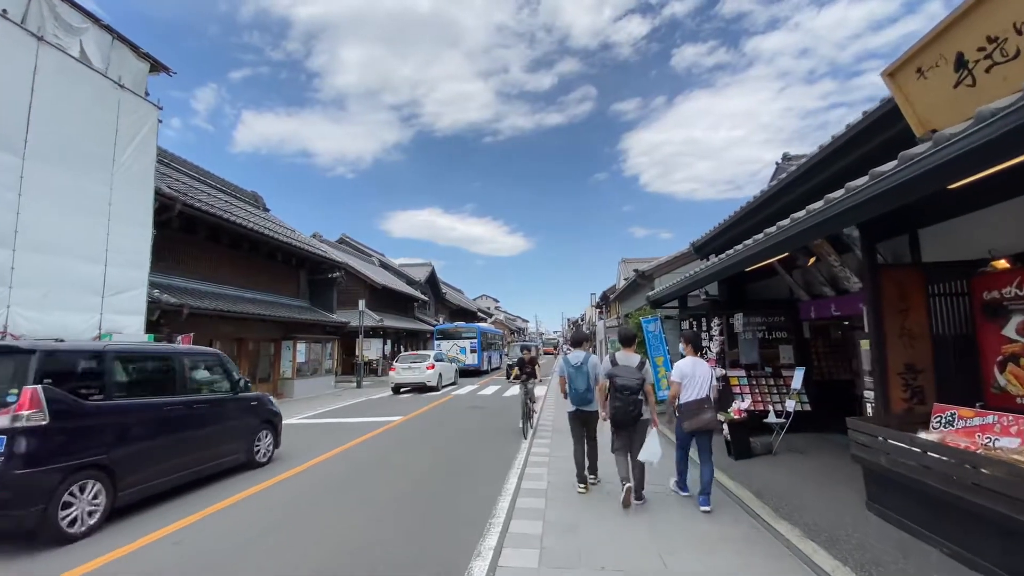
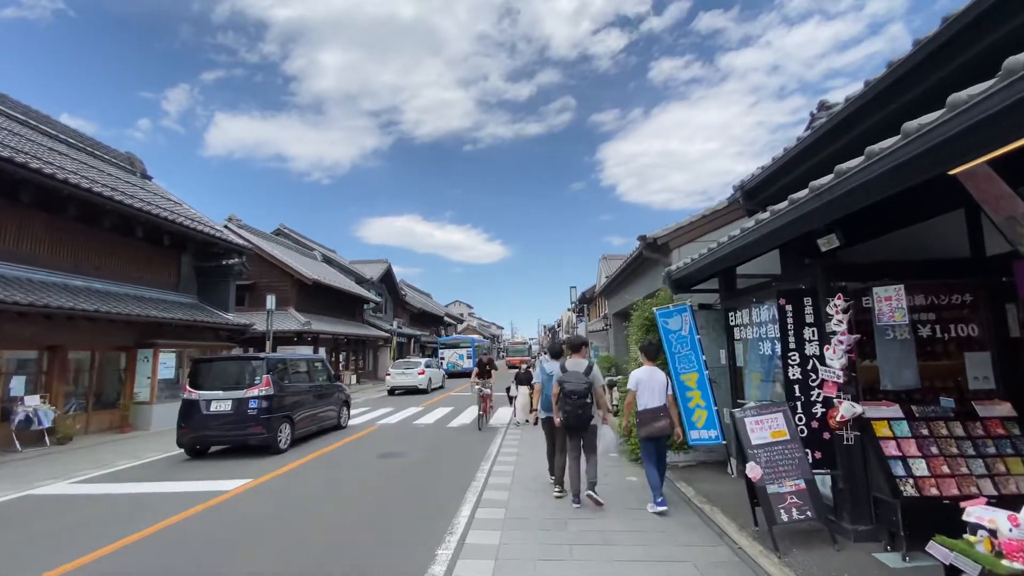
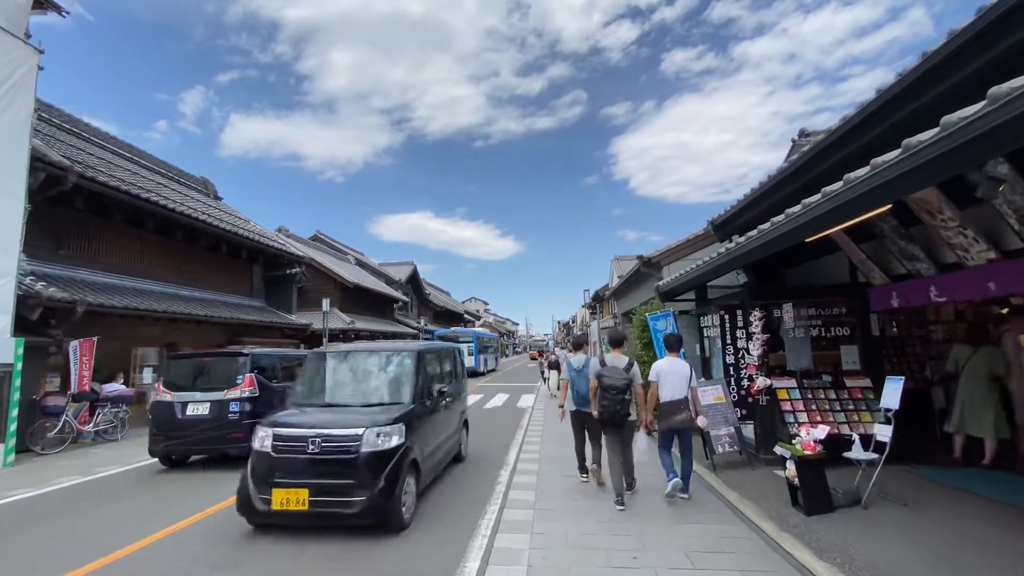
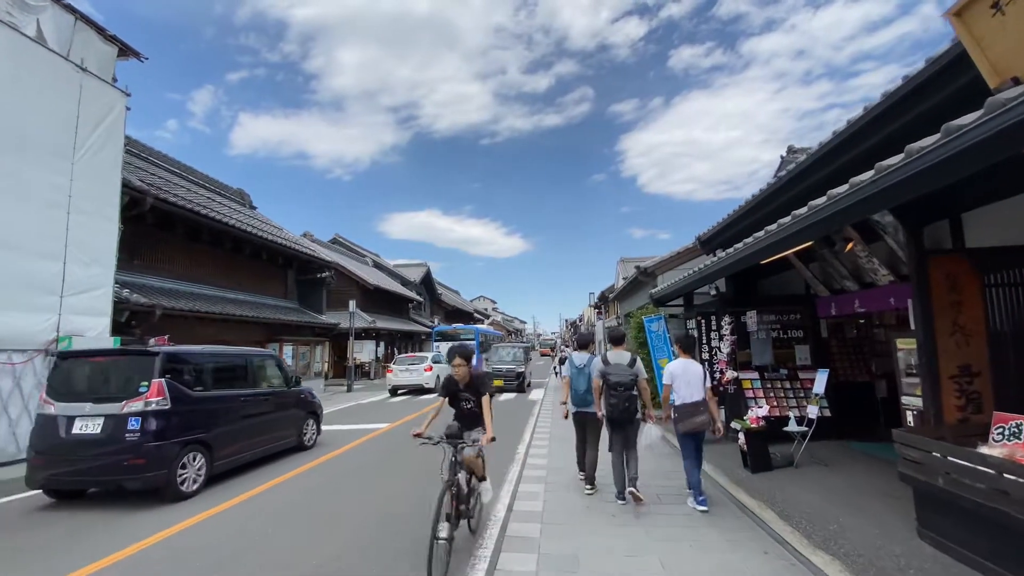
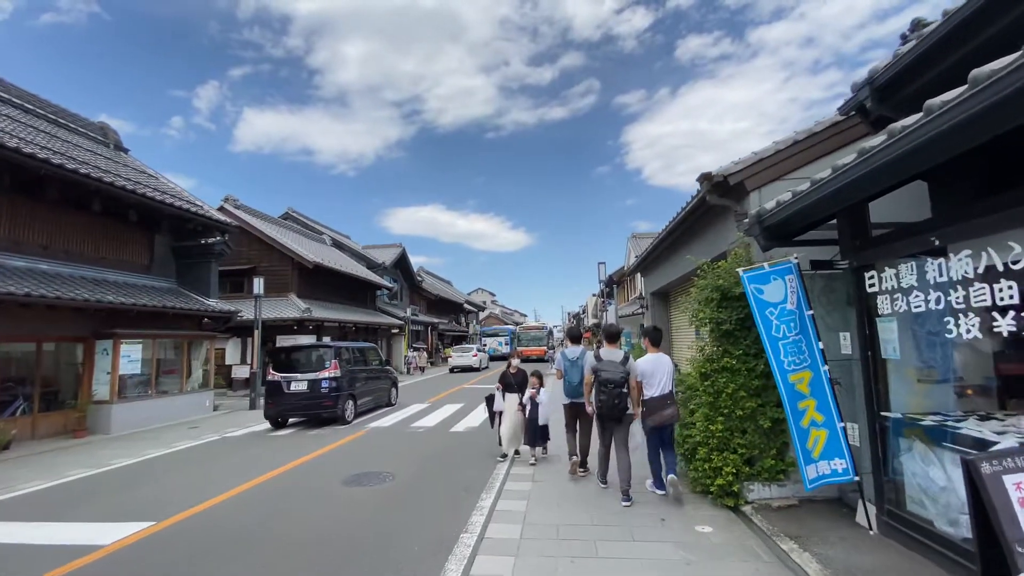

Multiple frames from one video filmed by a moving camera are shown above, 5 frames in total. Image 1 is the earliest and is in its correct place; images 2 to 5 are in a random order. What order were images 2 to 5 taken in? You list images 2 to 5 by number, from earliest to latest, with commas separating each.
4, 3, 2, 5
